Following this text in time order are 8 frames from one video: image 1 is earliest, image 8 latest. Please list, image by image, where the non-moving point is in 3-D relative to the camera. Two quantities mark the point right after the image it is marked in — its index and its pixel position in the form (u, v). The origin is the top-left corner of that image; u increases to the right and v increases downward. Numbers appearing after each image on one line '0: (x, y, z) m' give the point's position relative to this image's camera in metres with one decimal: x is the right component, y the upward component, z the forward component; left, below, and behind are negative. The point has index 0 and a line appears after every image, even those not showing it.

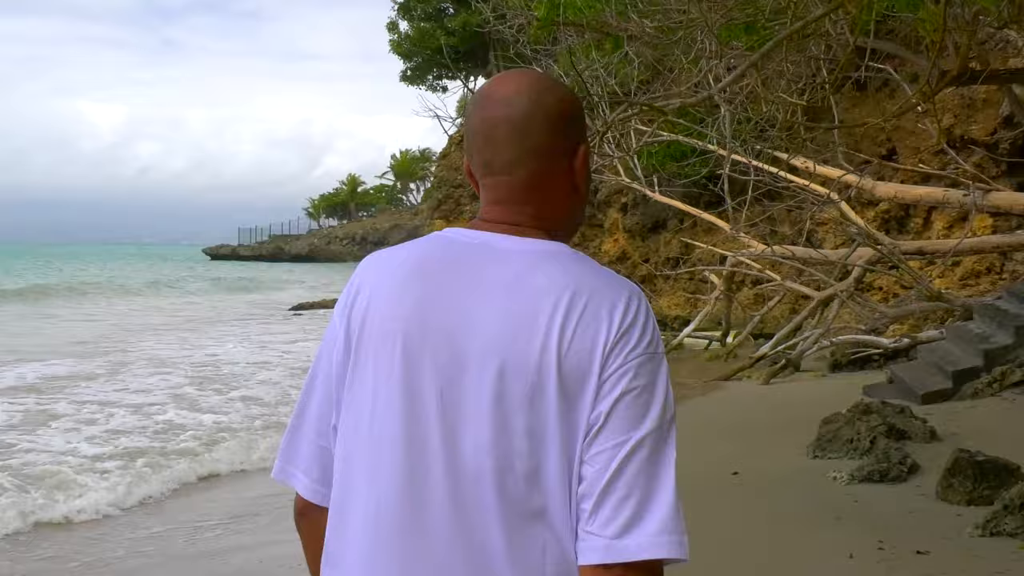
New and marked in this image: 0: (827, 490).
0: (+1.3, -0.8, +4.6) m
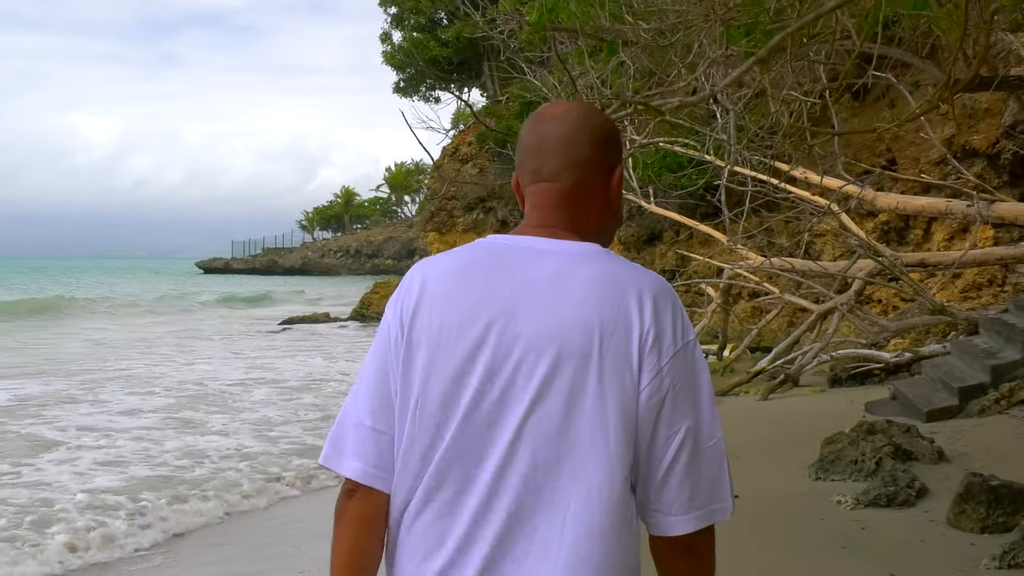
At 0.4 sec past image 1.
0: (+1.2, -0.9, +4.4) m
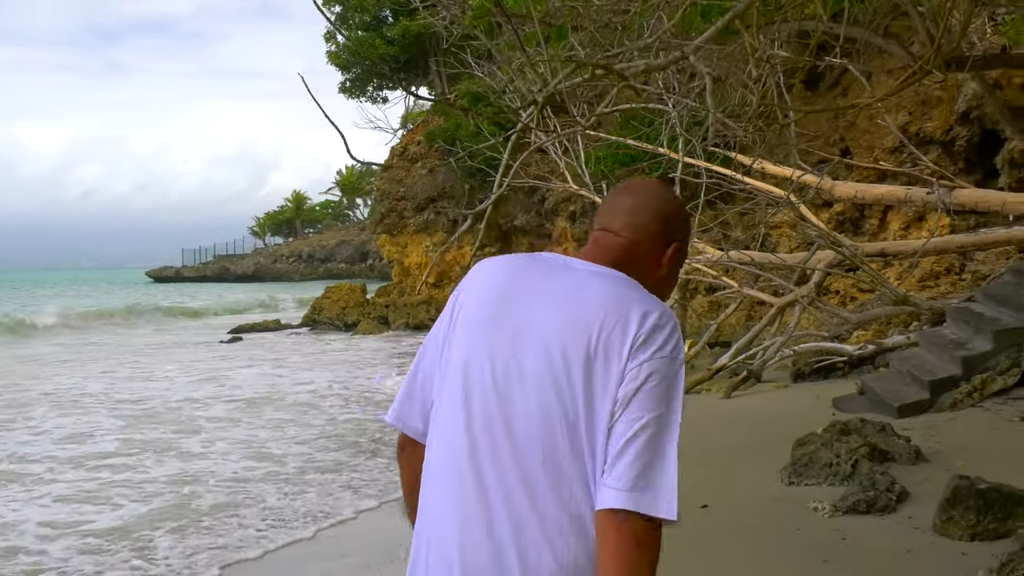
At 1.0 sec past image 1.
0: (+1.1, -0.9, +4.1) m
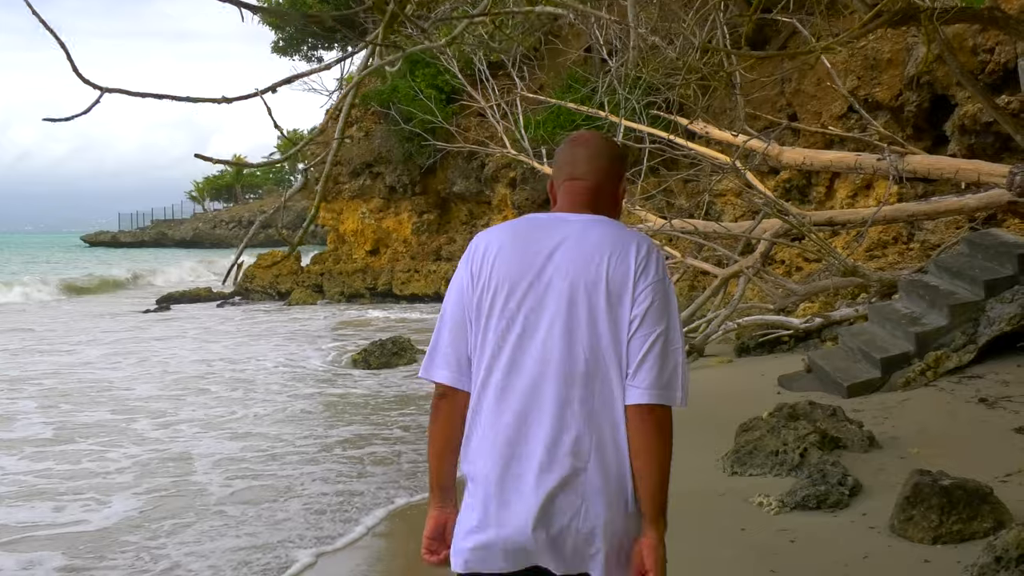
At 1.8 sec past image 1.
0: (+0.8, -0.8, +3.7) m
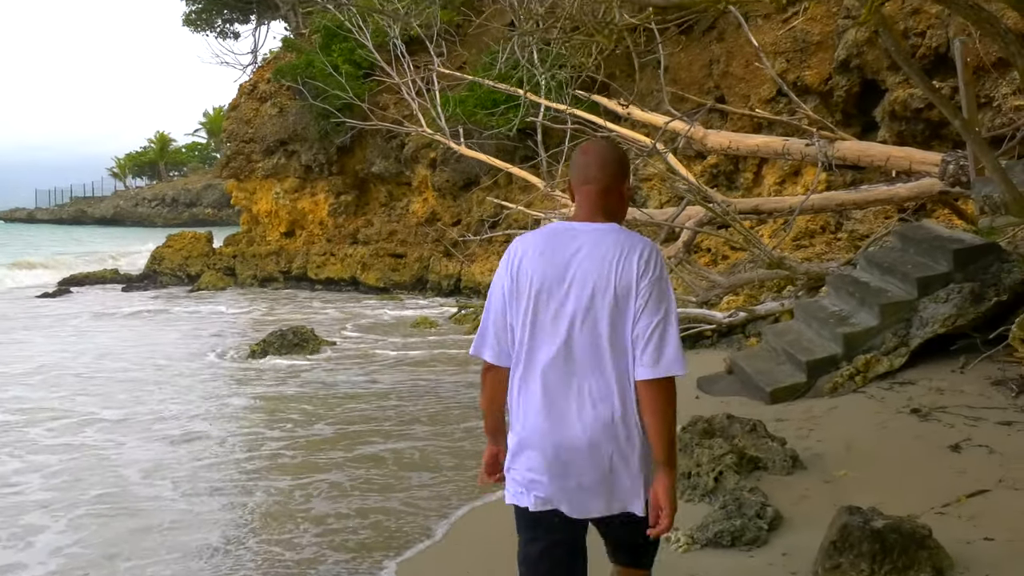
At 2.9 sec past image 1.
0: (+0.4, -0.8, +3.2) m
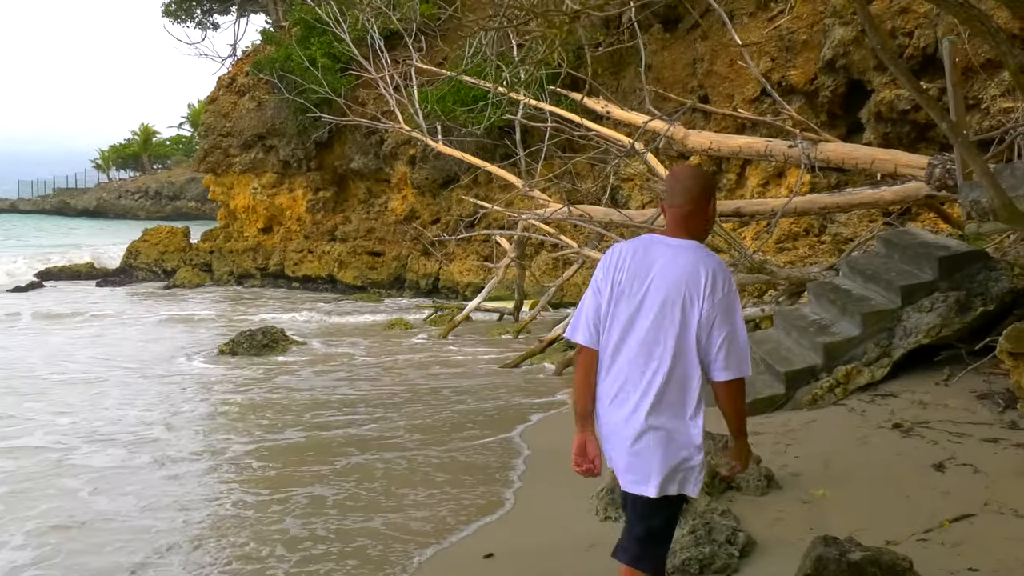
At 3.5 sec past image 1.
0: (+0.3, -0.8, +3.0) m
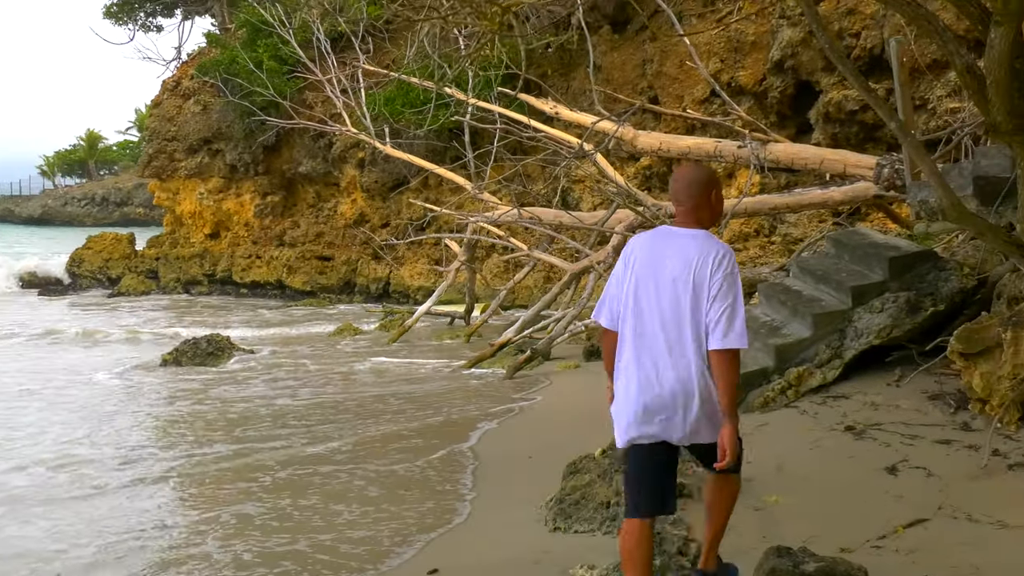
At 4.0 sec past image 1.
0: (+0.1, -0.8, +2.9) m
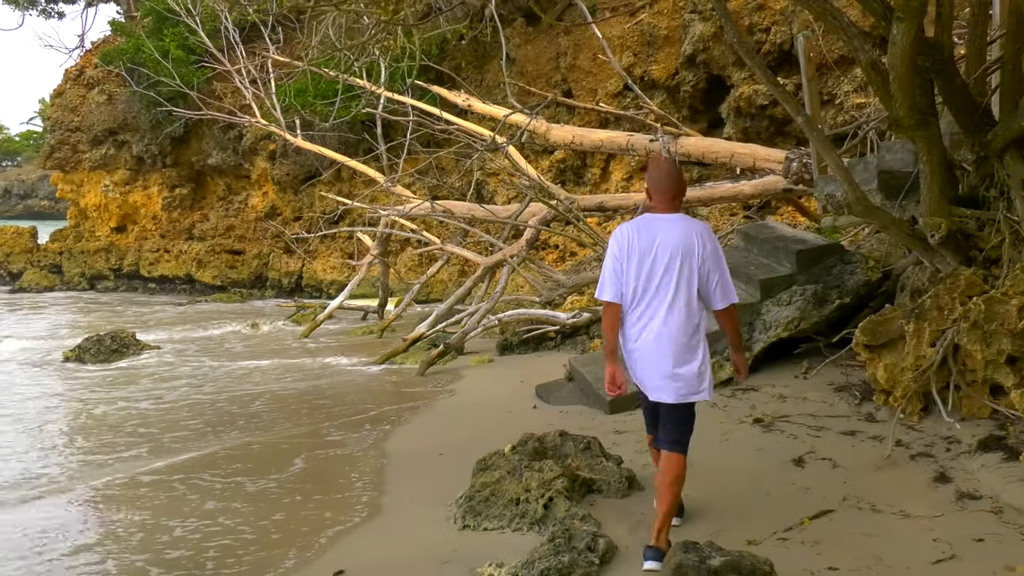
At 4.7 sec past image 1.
0: (-0.1, -0.8, +2.8) m
